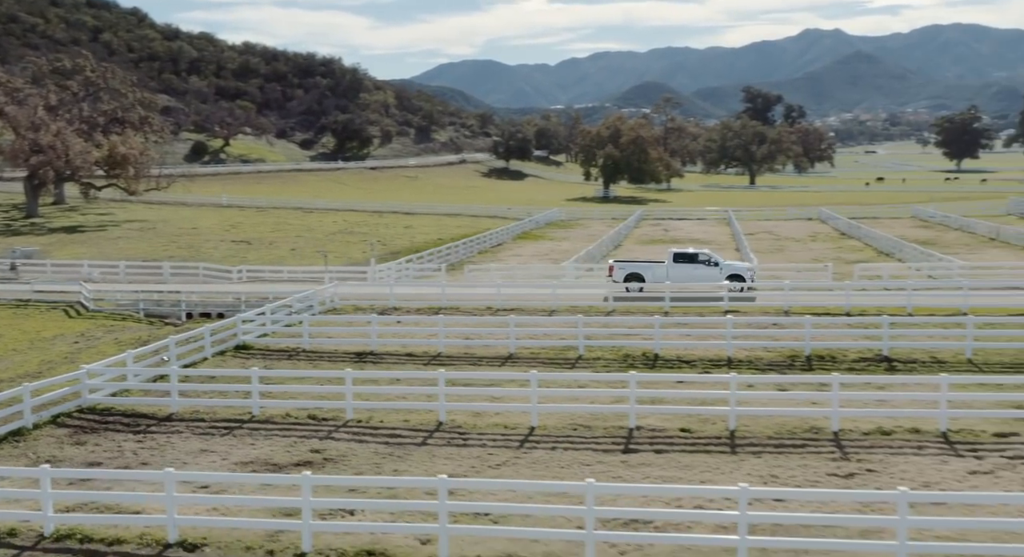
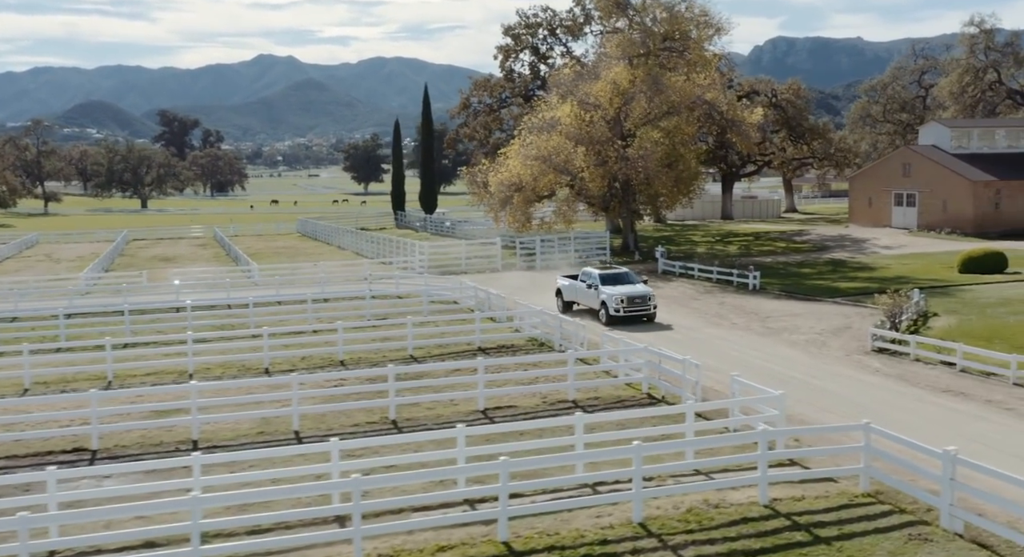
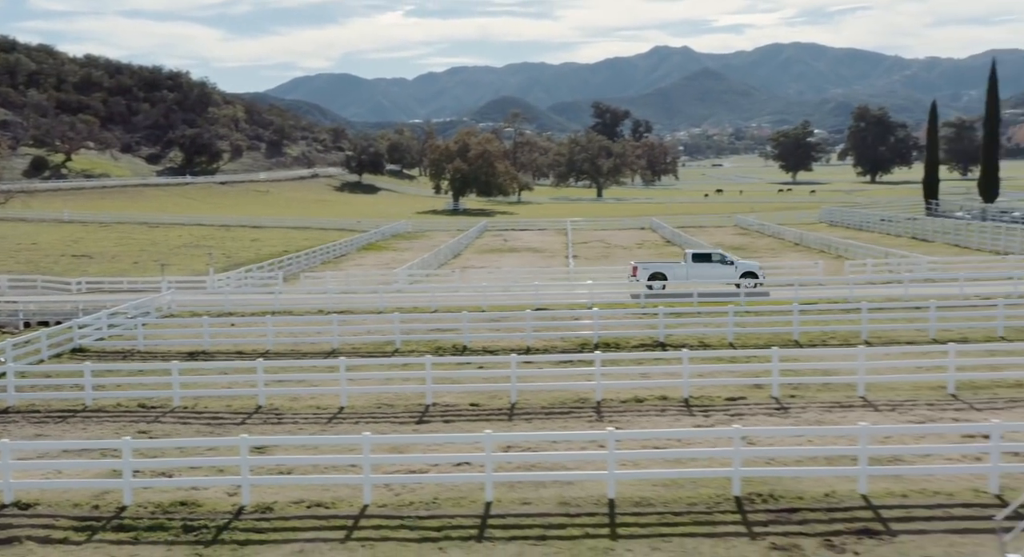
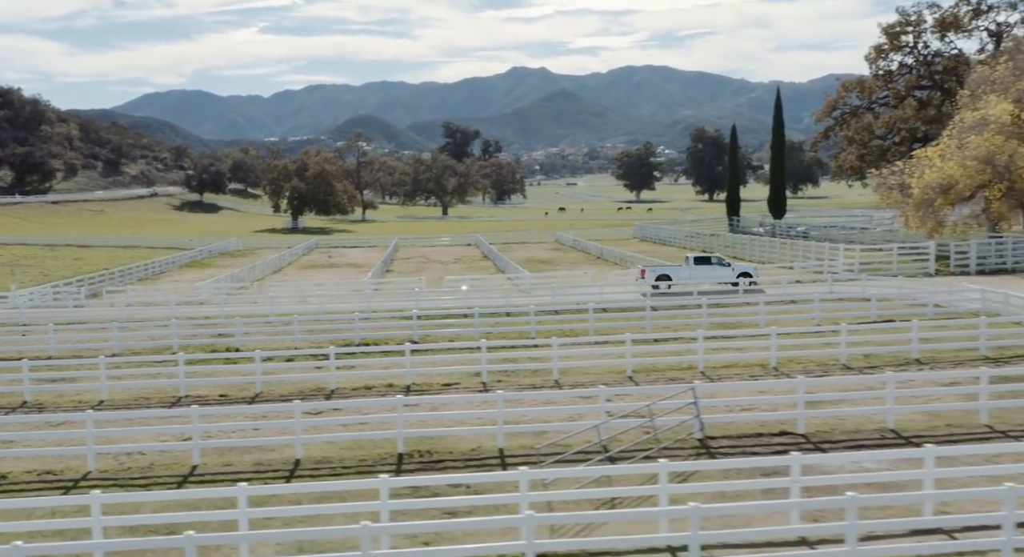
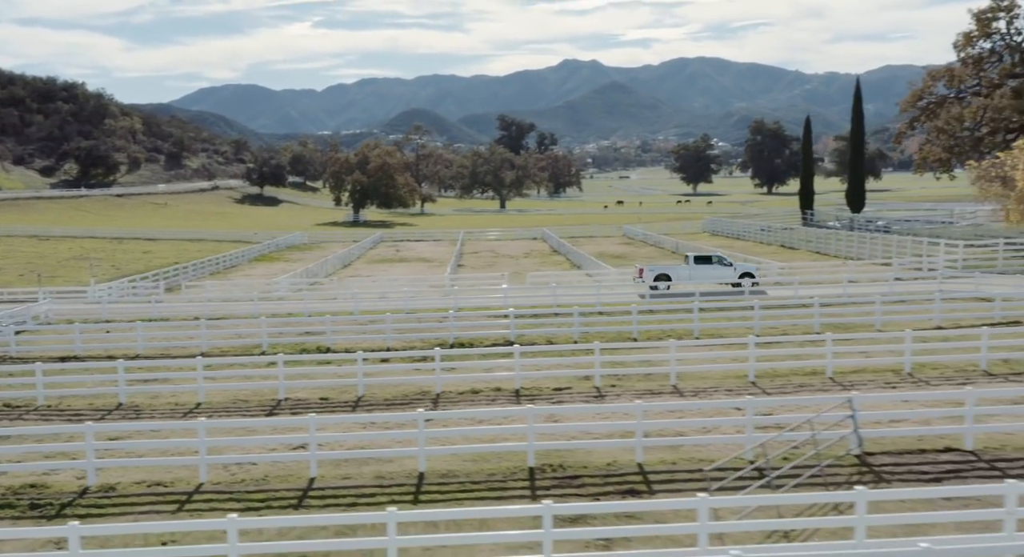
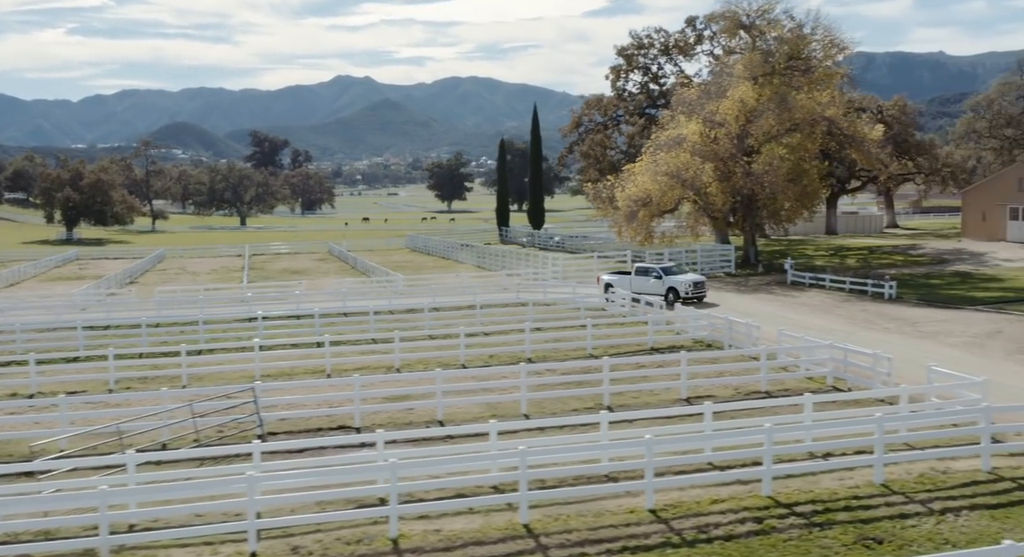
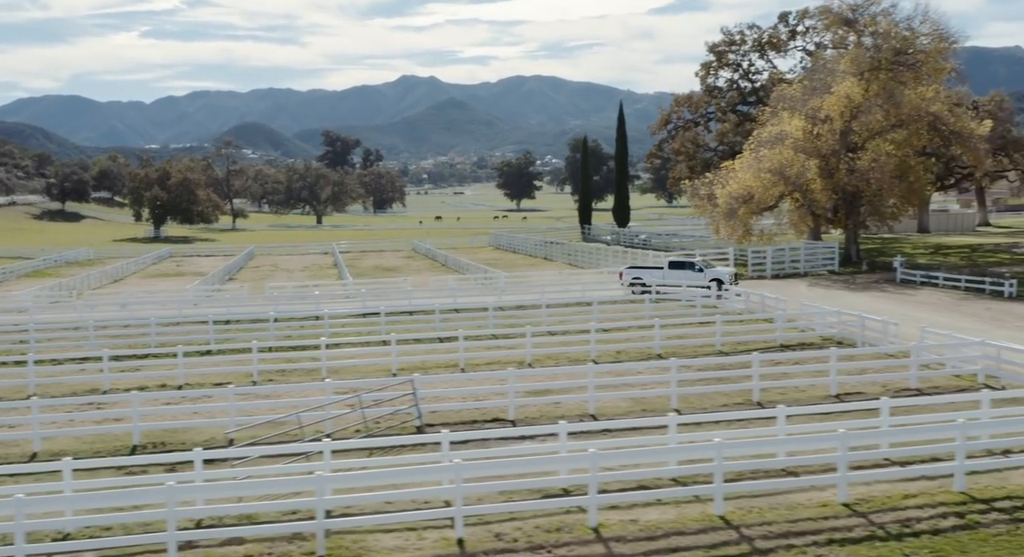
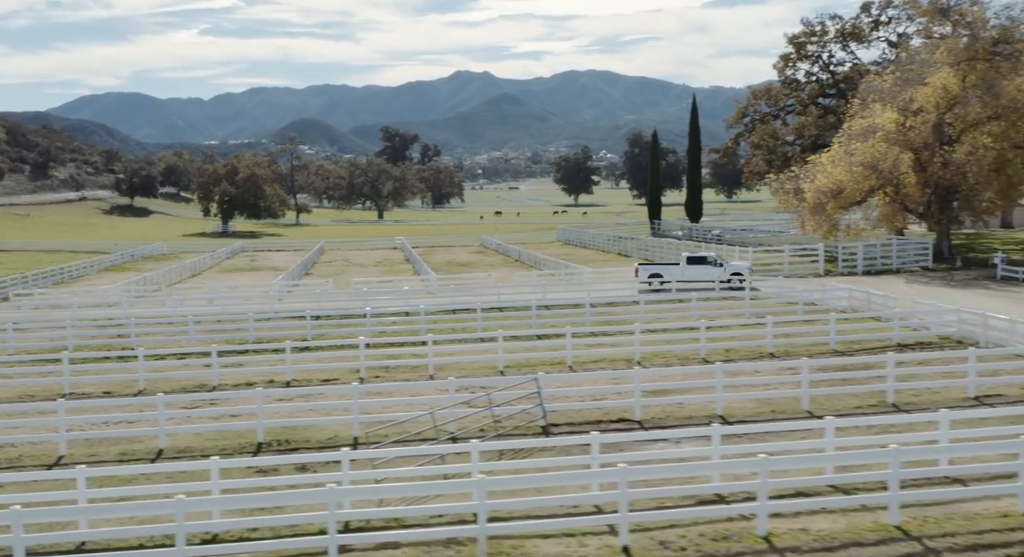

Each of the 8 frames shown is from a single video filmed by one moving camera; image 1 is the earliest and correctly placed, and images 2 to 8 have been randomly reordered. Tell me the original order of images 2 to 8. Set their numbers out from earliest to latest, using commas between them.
3, 5, 4, 8, 7, 6, 2
